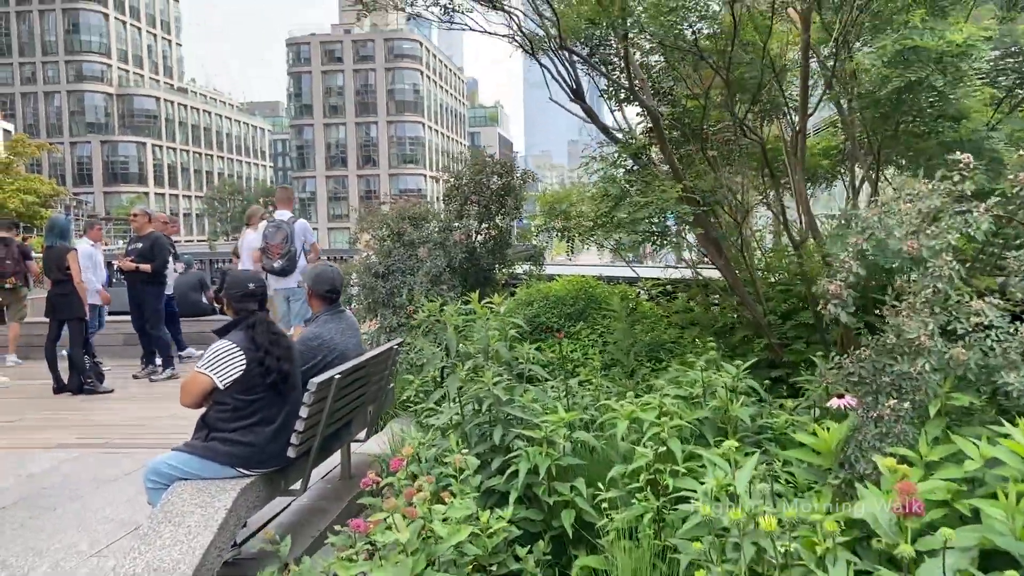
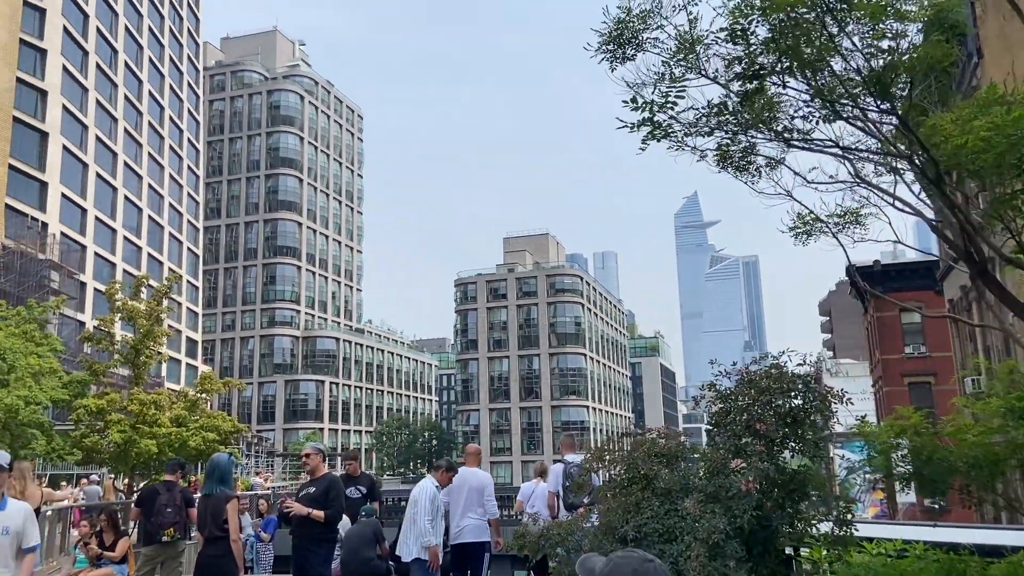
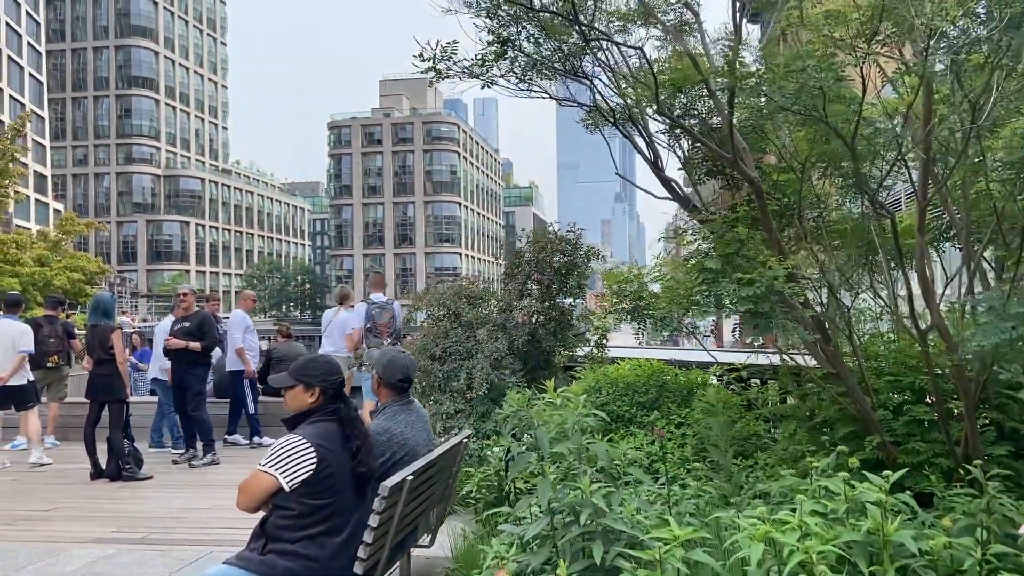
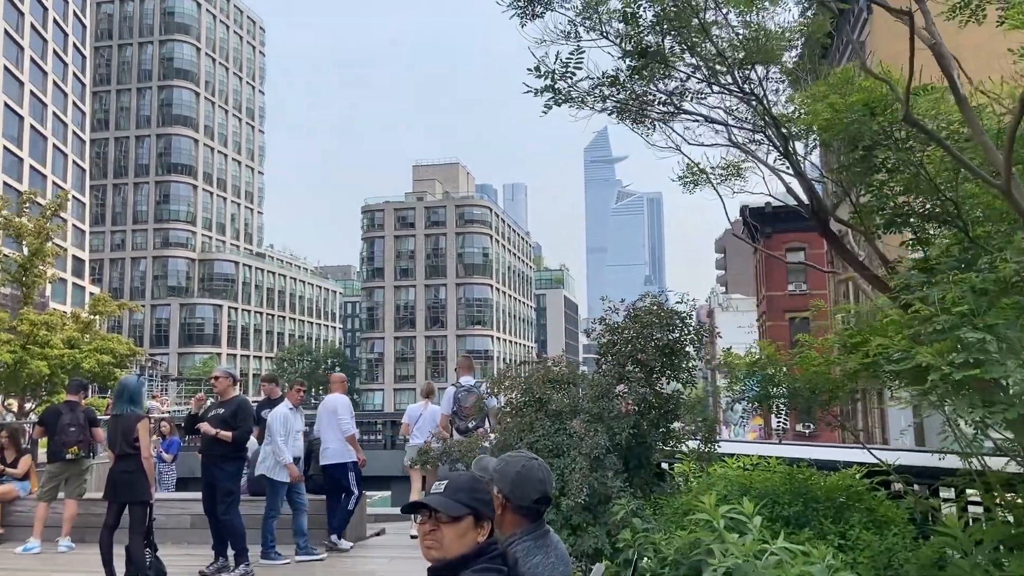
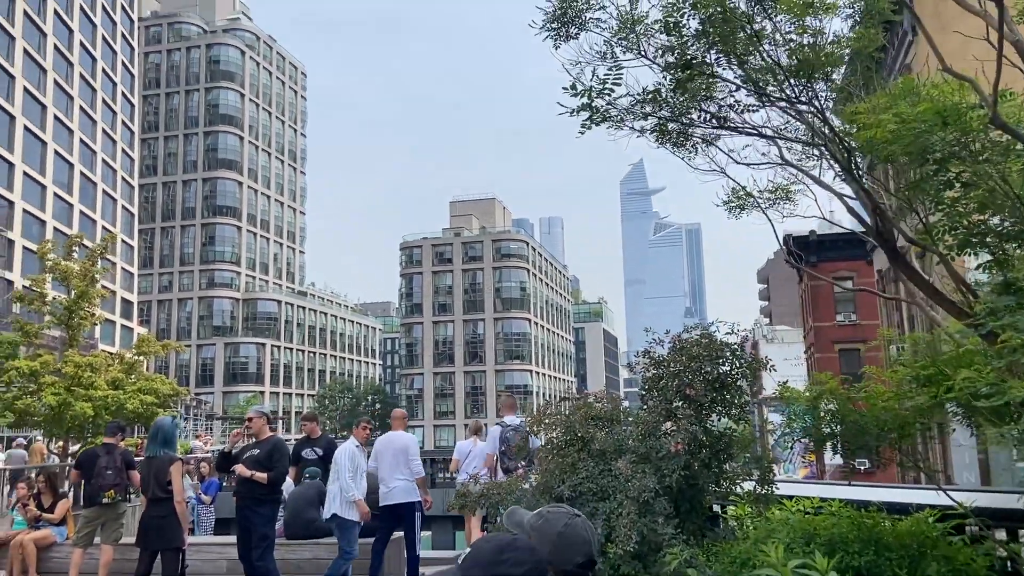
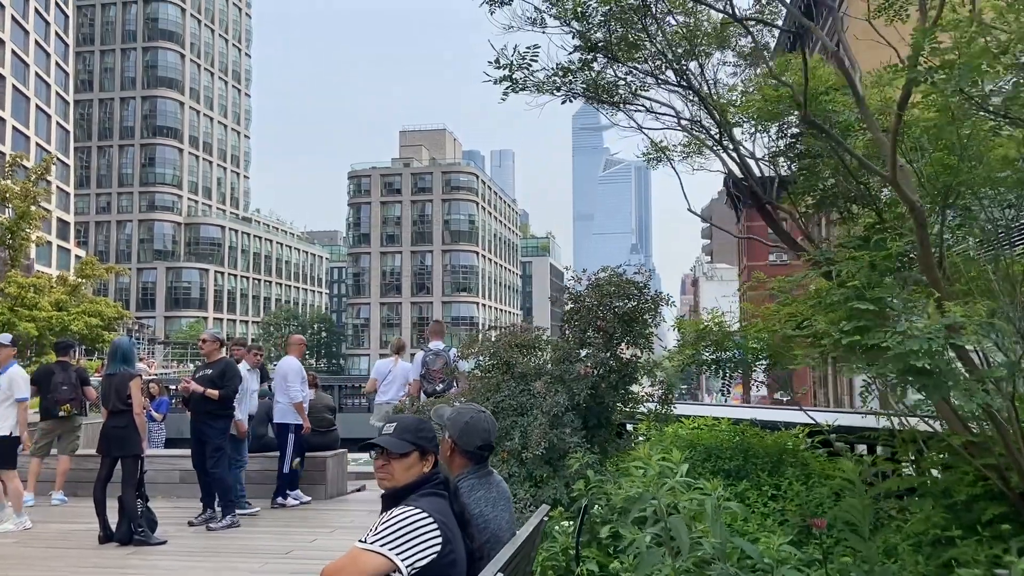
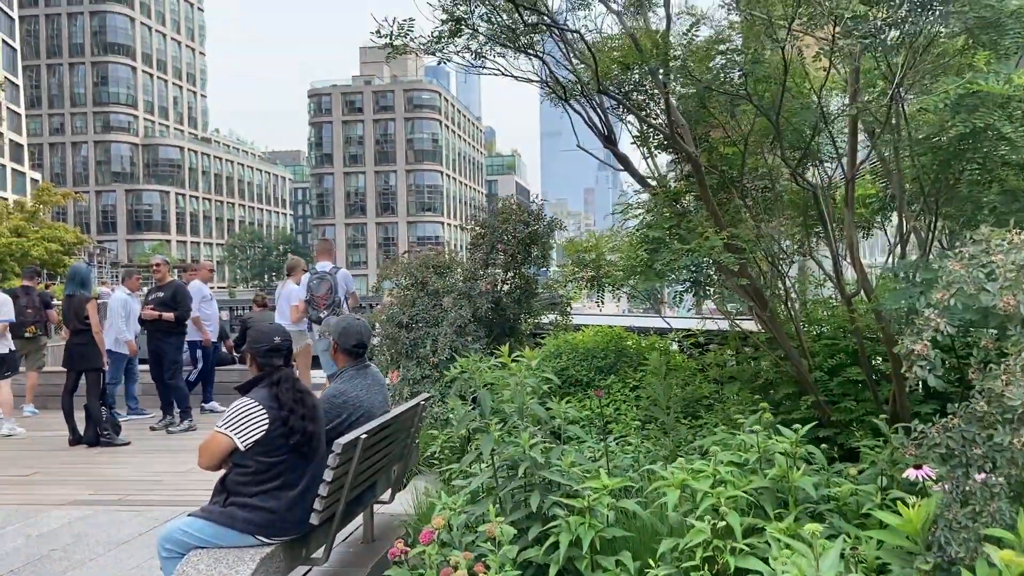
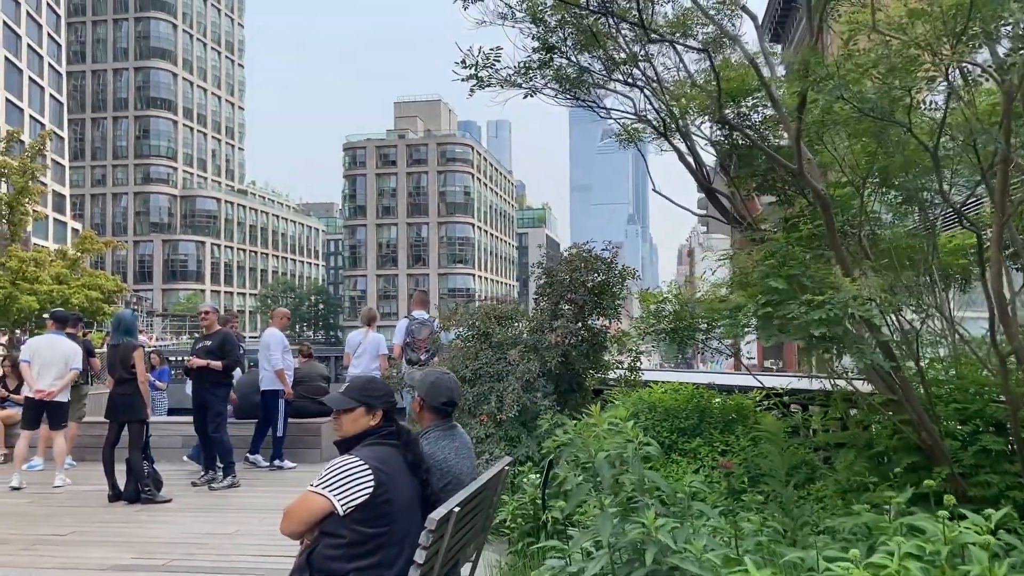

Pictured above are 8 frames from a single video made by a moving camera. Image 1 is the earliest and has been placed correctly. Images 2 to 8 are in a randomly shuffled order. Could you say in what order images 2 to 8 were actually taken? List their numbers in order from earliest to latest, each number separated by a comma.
7, 3, 8, 6, 4, 5, 2
